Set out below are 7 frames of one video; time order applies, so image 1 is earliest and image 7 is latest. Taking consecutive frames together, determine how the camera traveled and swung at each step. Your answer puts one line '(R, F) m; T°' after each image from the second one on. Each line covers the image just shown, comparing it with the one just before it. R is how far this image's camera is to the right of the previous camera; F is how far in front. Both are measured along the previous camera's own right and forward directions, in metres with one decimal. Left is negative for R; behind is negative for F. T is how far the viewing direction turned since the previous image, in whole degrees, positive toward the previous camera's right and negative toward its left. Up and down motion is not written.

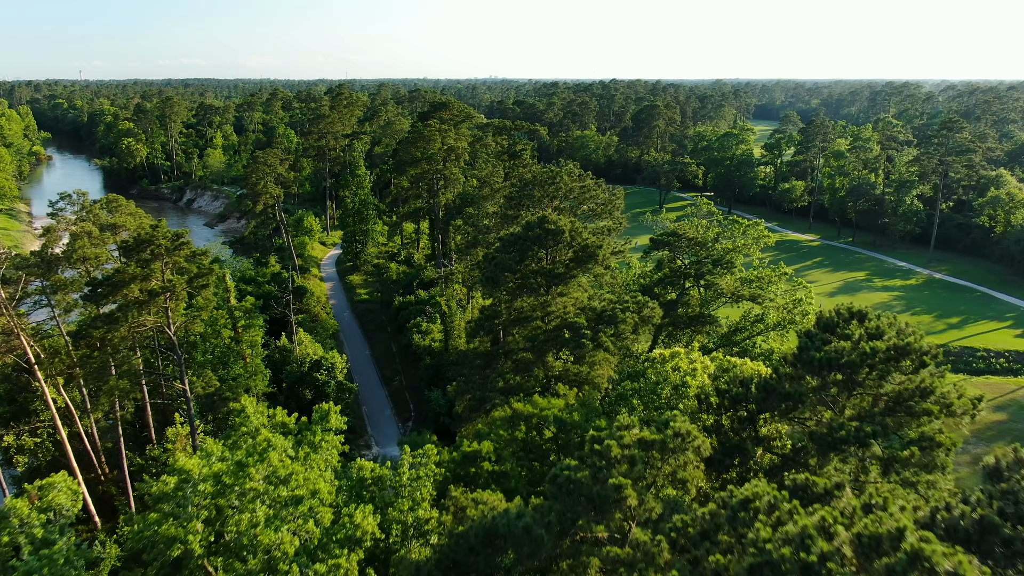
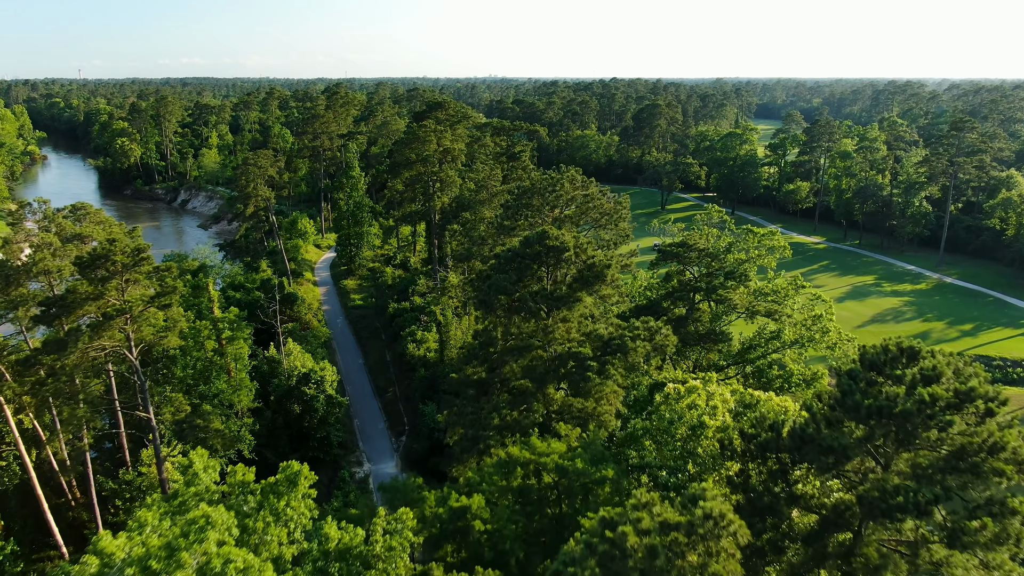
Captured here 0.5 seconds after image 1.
(+0.1, +1.5) m; 0°
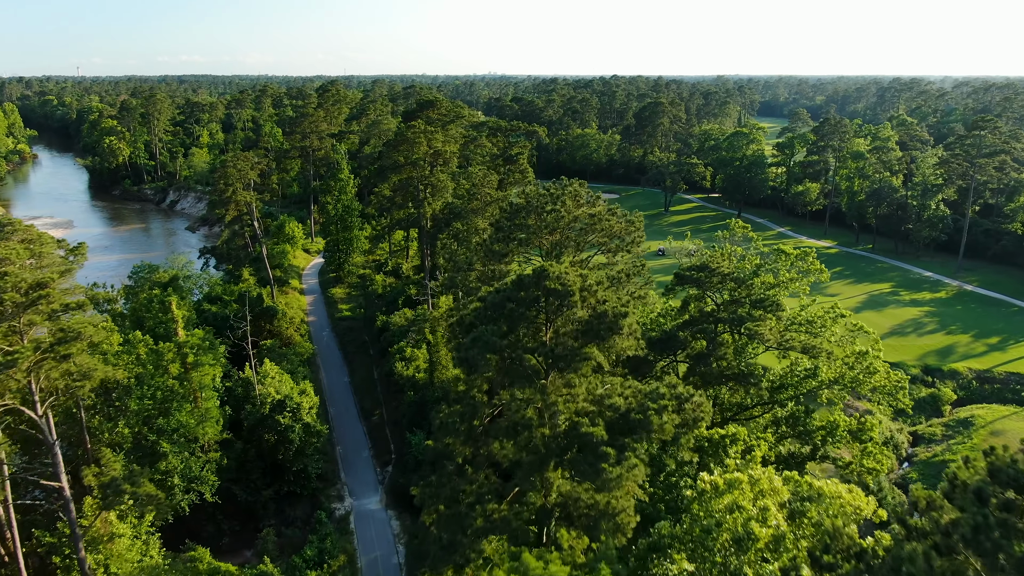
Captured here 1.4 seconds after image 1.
(+0.1, +2.7) m; 0°
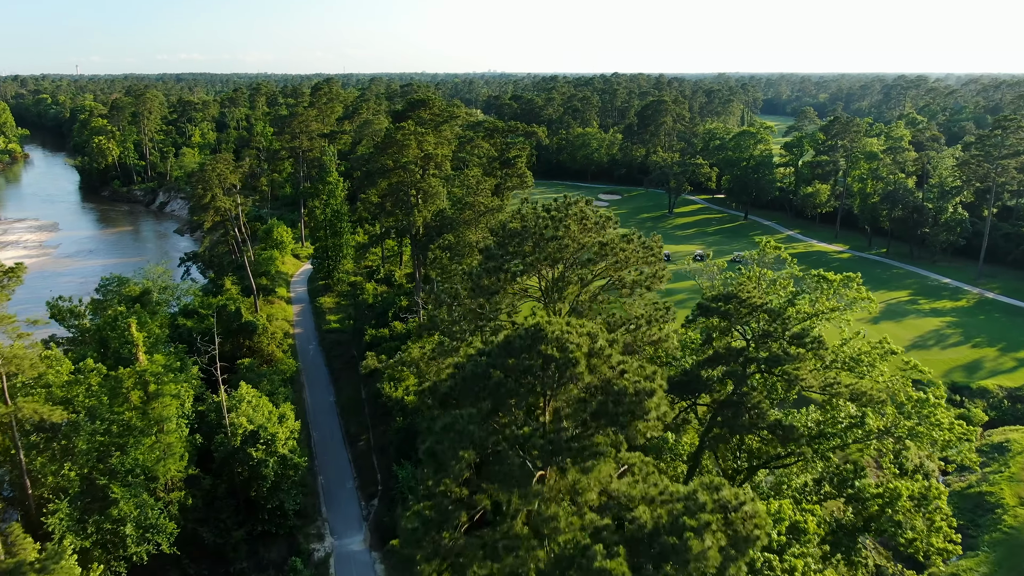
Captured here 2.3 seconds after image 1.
(+0.1, +2.4) m; 0°
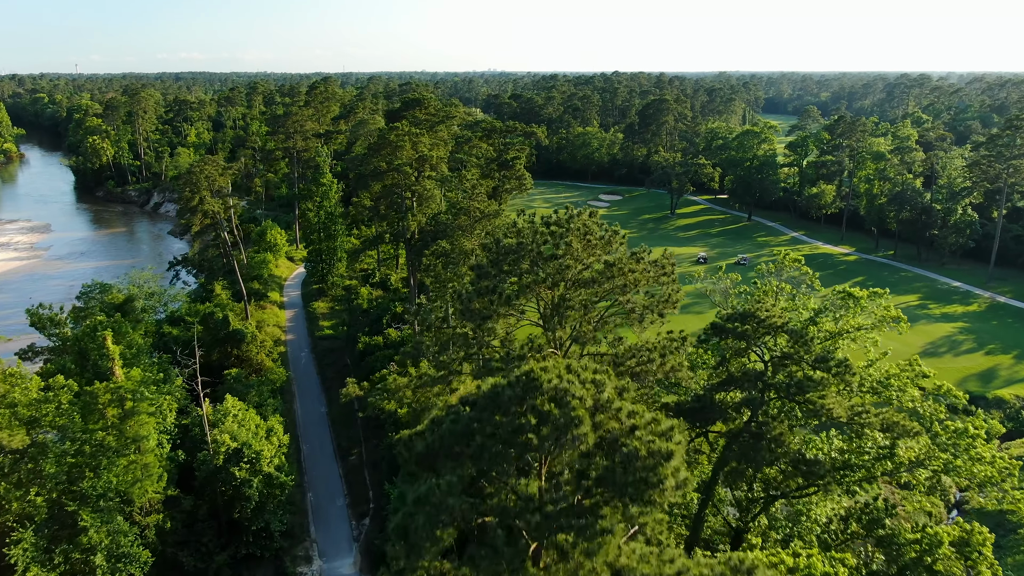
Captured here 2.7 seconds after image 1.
(+0.1, +1.2) m; 0°
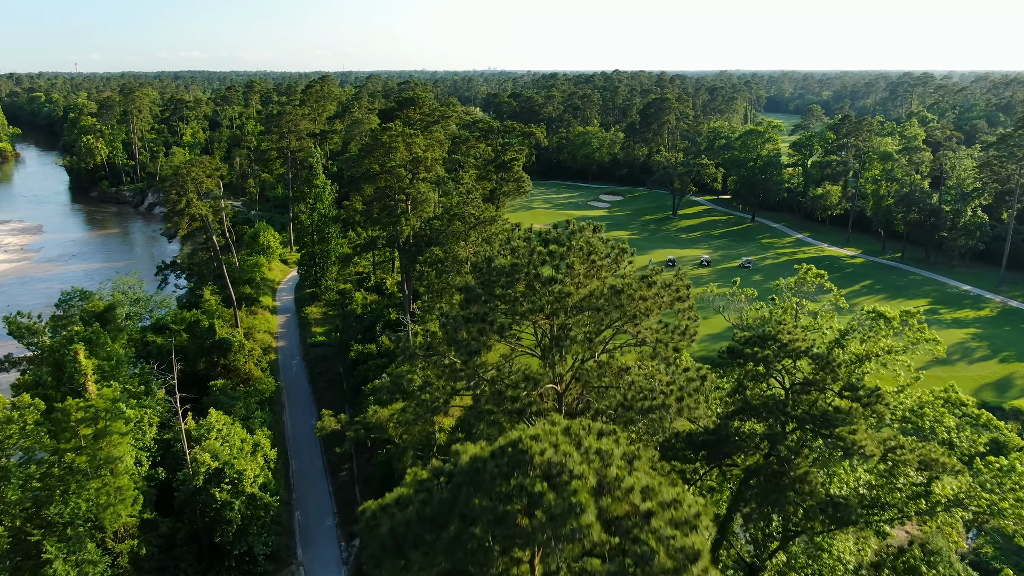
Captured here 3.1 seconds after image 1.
(+0.1, +1.2) m; 0°
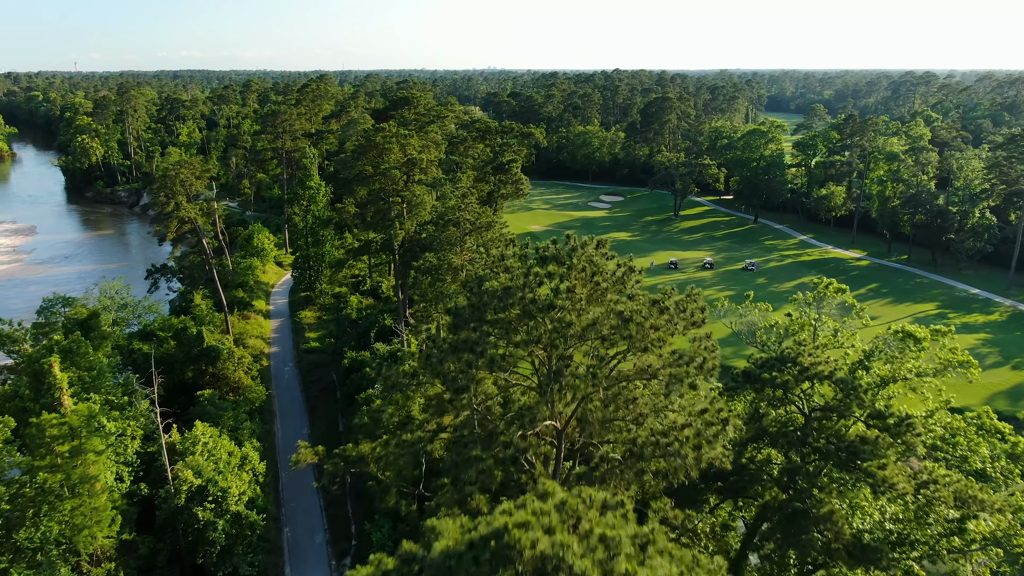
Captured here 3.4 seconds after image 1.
(+0.1, +1.0) m; 0°
